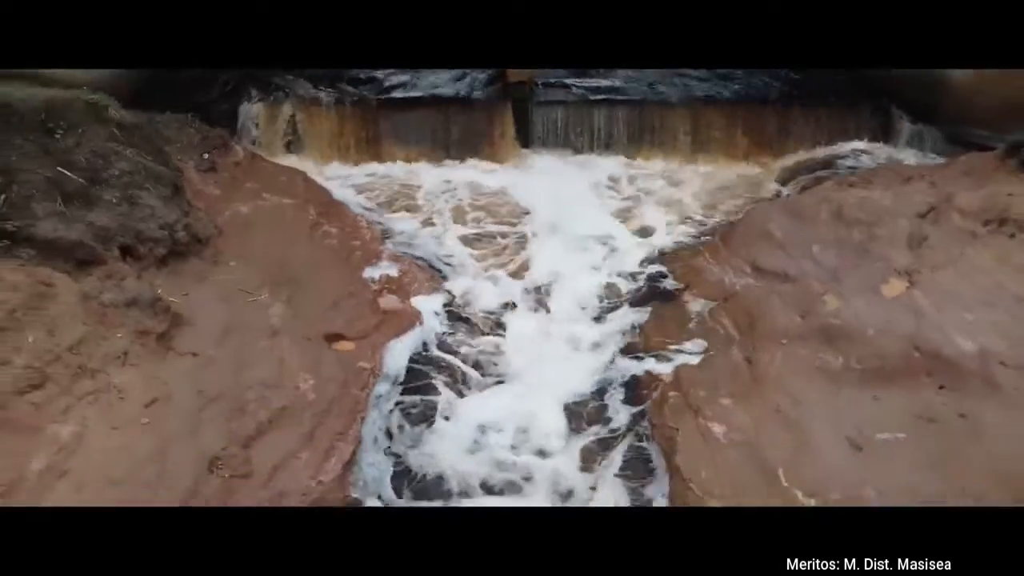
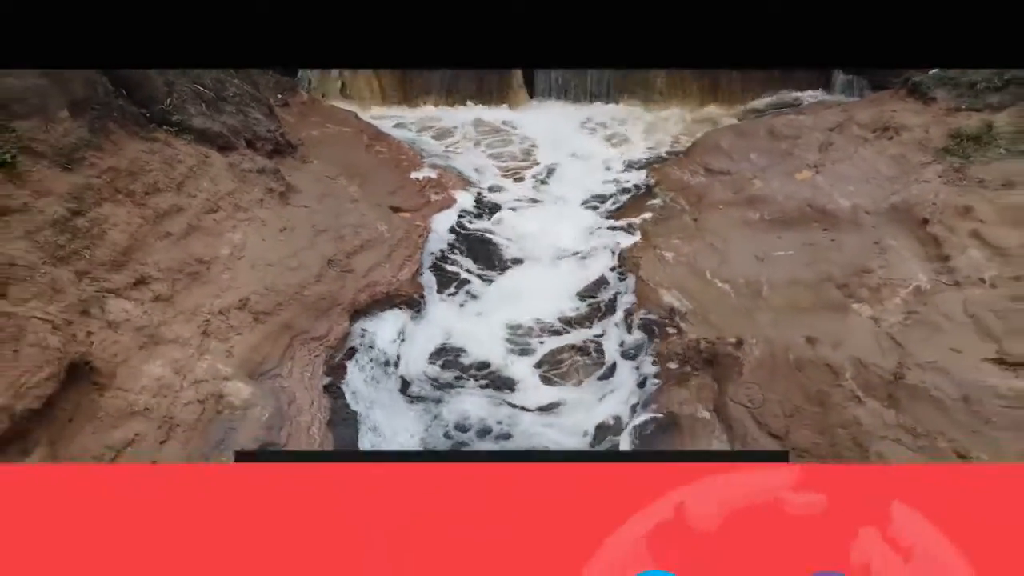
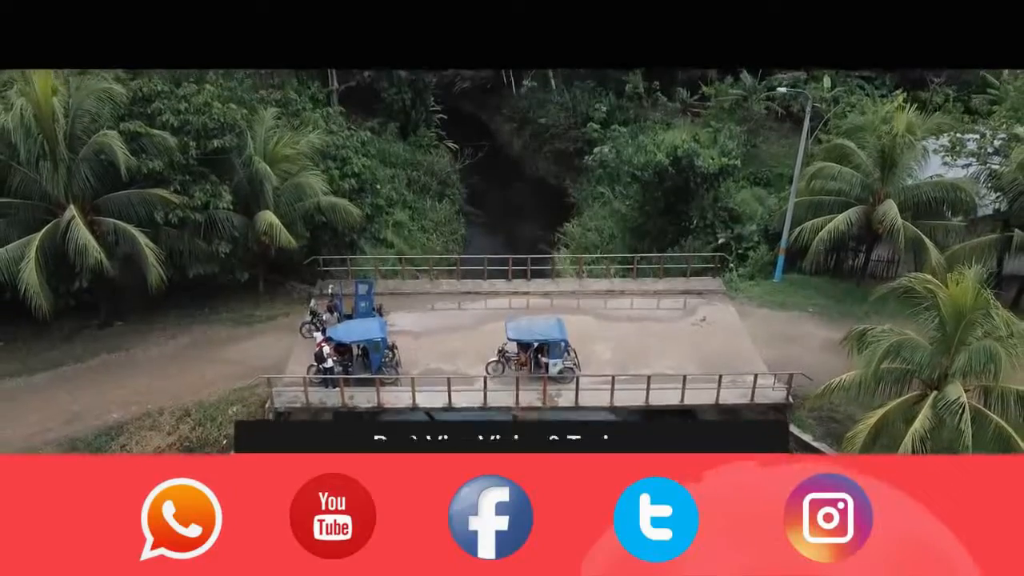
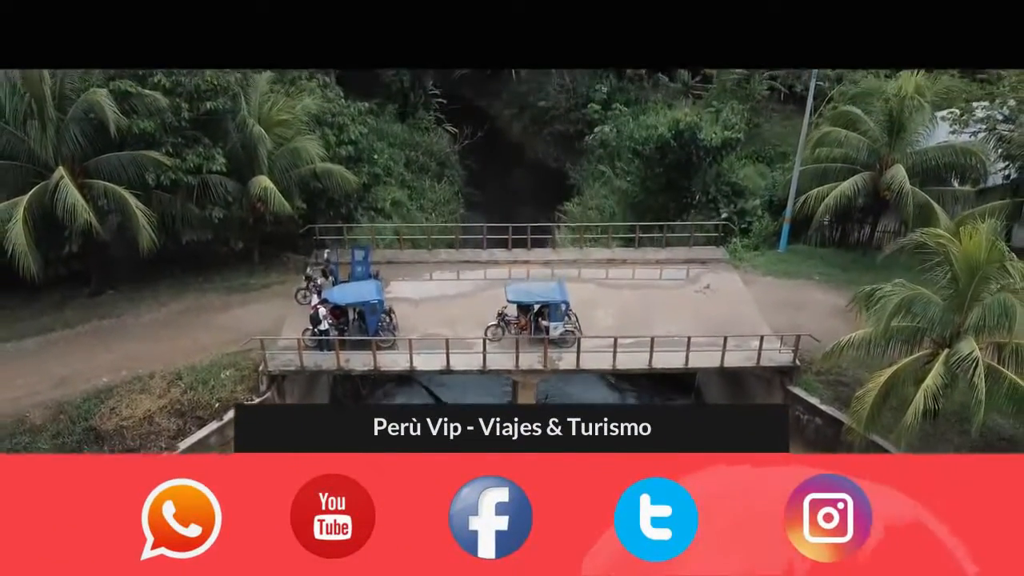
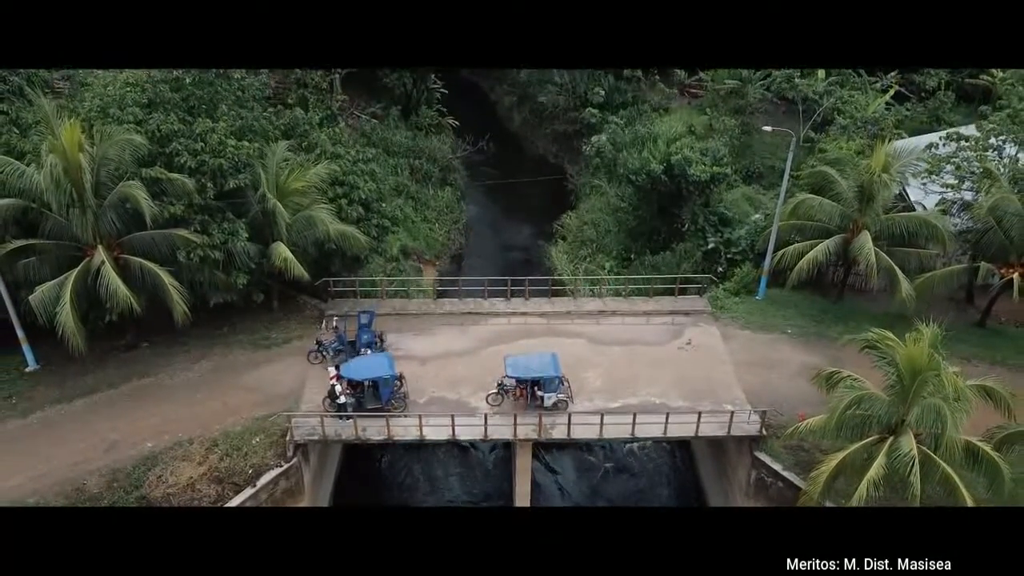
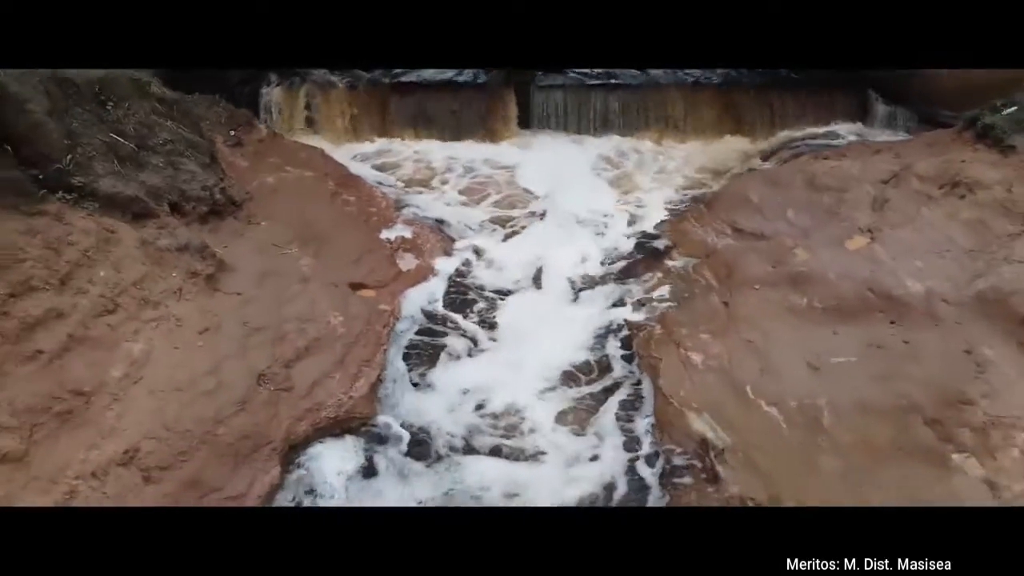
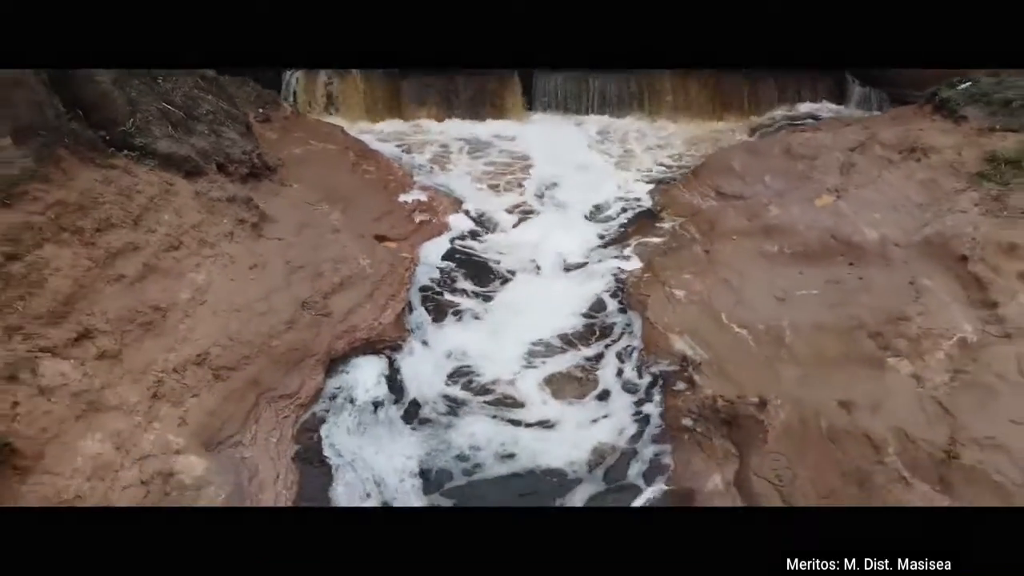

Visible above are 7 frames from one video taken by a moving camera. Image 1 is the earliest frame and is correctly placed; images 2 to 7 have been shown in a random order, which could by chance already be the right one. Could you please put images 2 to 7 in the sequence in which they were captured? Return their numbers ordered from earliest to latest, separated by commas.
6, 7, 2, 4, 3, 5
